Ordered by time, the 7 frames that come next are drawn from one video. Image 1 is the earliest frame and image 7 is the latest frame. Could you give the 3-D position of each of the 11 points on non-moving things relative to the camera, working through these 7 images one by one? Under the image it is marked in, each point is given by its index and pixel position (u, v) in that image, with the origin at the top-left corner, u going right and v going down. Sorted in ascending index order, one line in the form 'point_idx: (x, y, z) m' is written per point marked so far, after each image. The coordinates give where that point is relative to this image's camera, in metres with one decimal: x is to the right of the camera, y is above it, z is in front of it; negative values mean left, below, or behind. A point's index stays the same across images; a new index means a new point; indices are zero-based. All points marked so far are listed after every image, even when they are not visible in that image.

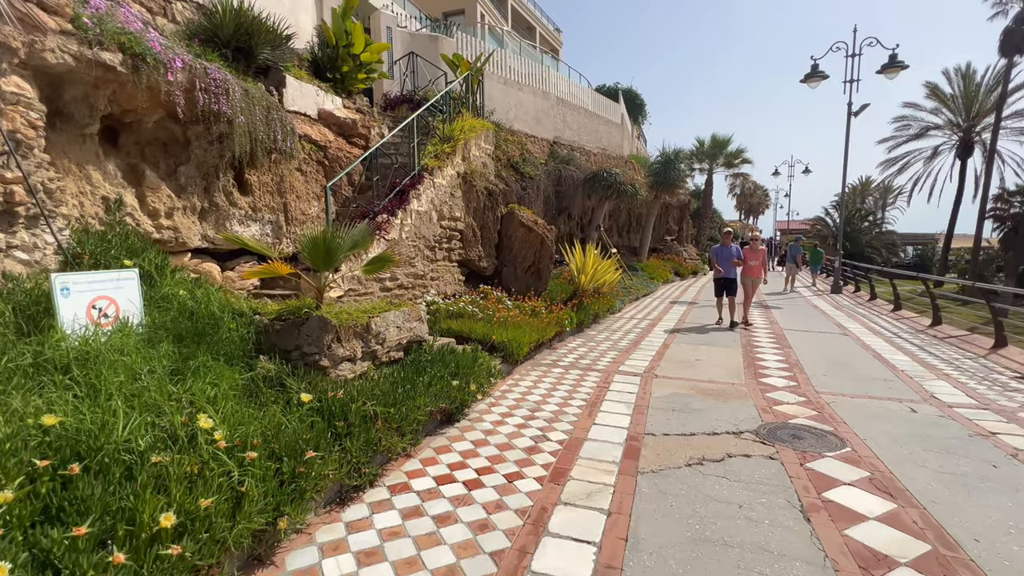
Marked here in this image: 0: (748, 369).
0: (+3.0, -1.0, +6.0) m
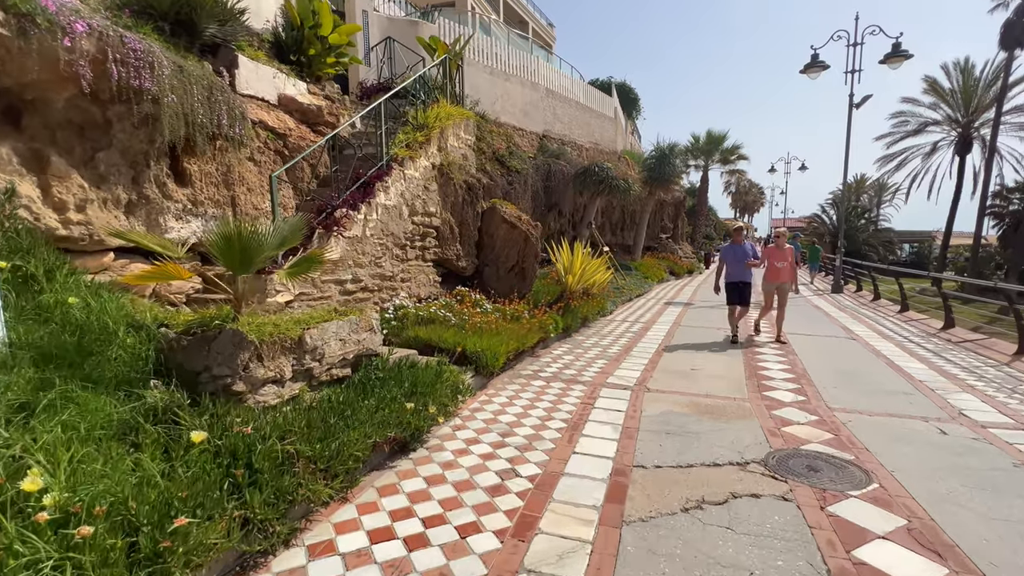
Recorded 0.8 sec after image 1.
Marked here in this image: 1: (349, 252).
0: (+2.7, -1.1, +5.4) m
1: (-1.9, +0.4, +5.6) m
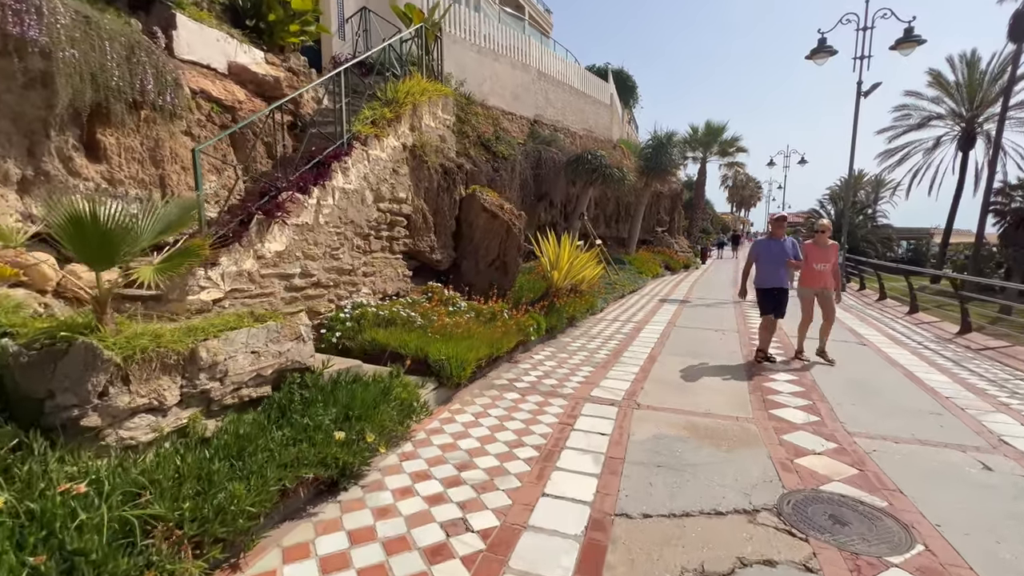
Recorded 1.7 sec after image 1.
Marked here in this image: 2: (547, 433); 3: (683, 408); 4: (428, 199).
0: (+2.4, -1.1, +4.7) m
1: (-2.2, +0.5, +4.9) m
2: (+0.3, -1.2, +3.8) m
3: (+1.6, -1.1, +4.5) m
4: (-1.2, +1.3, +7.0) m
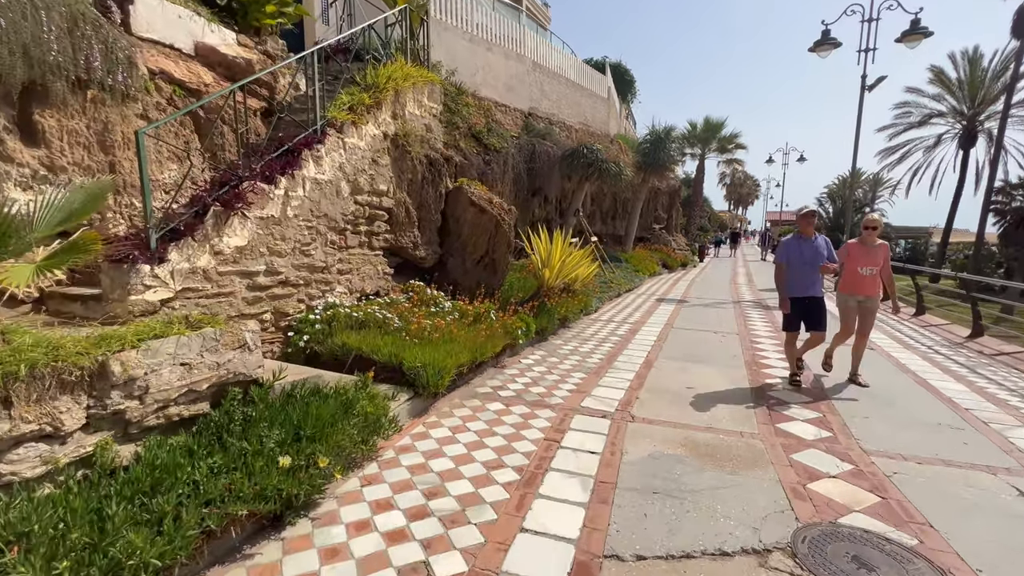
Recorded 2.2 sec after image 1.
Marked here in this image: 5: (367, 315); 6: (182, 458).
0: (+2.2, -1.1, +4.3) m
1: (-2.3, +0.5, +4.4) m
2: (+0.1, -1.2, +3.4) m
3: (+1.4, -1.1, +4.1) m
4: (-1.4, +1.3, +6.5) m
5: (-1.5, -0.3, +4.9) m
6: (-1.6, -0.8, +2.2) m
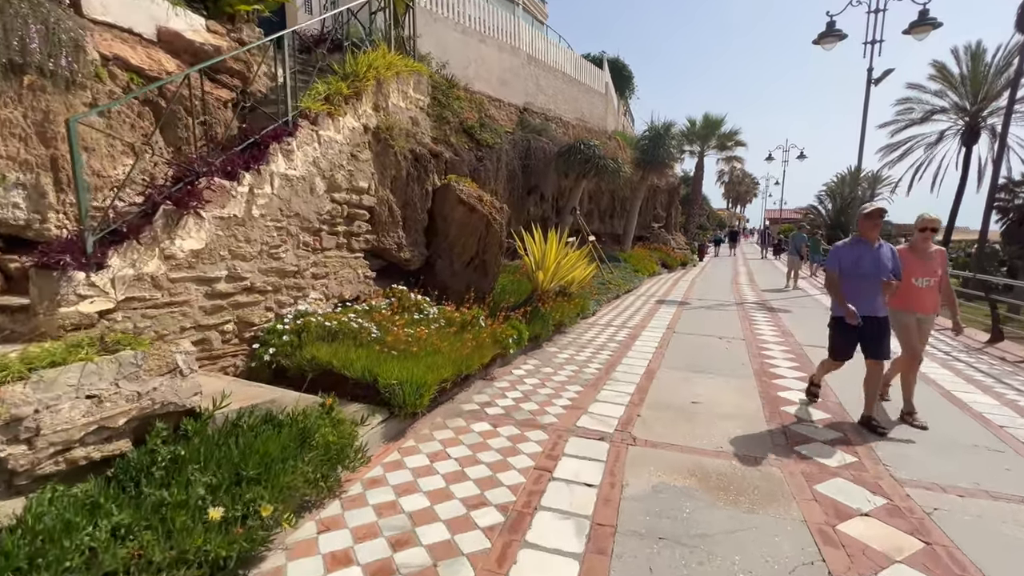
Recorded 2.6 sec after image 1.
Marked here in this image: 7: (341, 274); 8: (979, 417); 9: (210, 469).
0: (+2.1, -1.1, +3.9) m
1: (-2.4, +0.4, +4.0) m
2: (0.0, -1.2, +3.0) m
3: (+1.3, -1.2, +3.6) m
4: (-1.5, +1.3, +6.1) m
5: (-1.6, -0.3, +4.4) m
6: (-1.6, -0.9, +1.8) m
7: (-1.9, +0.2, +5.3) m
8: (+4.1, -1.1, +4.2) m
9: (-1.4, -0.8, +2.2) m
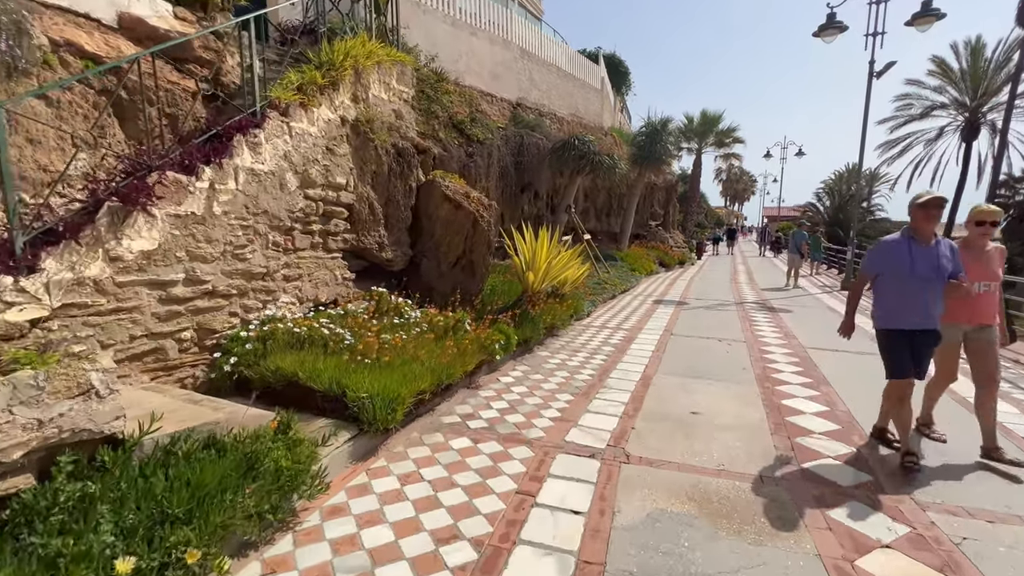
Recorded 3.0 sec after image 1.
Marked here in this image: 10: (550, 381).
0: (+2.0, -1.1, +3.6) m
1: (-2.6, +0.4, +3.7) m
2: (-0.1, -1.3, +2.7) m
3: (+1.2, -1.2, +3.3) m
4: (-1.6, +1.2, +5.8) m
5: (-1.7, -0.4, +4.1) m
6: (-1.8, -0.9, +1.5) m
7: (-2.0, +0.1, +5.0) m
8: (+4.0, -1.1, +3.9) m
9: (-1.5, -0.9, +1.9) m
10: (+0.4, -1.0, +4.9) m
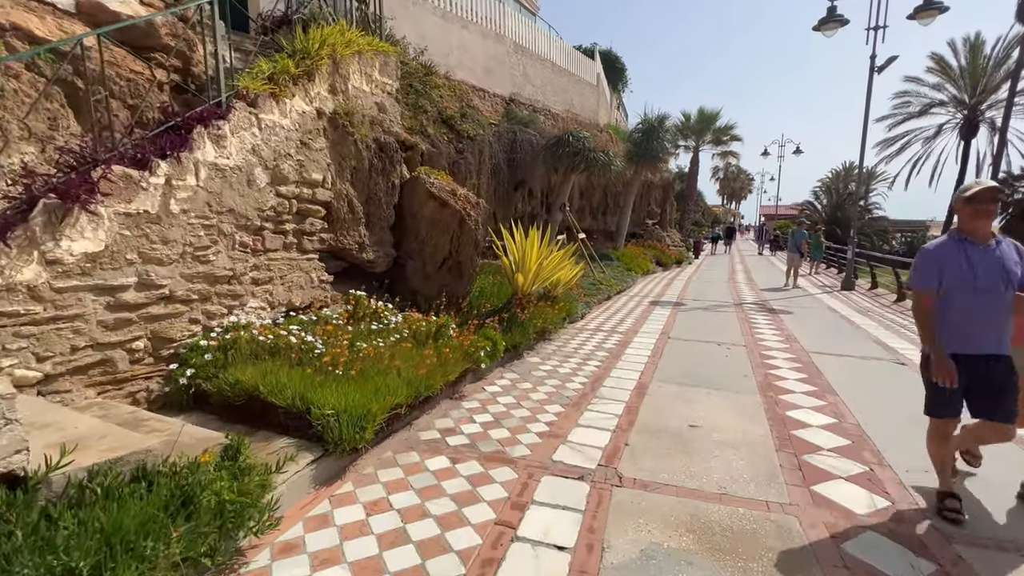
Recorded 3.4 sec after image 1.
0: (+1.9, -1.2, +3.3) m
1: (-2.7, +0.3, +3.3) m
2: (-0.2, -1.3, +2.4) m
3: (+1.1, -1.2, +3.0) m
4: (-1.8, +1.2, +5.5) m
5: (-1.8, -0.4, +3.8) m
6: (-1.9, -0.9, +1.2) m
7: (-2.2, +0.1, +4.7) m
8: (+3.8, -1.2, +3.6) m
9: (-1.6, -0.9, +1.6) m
10: (+0.3, -1.0, +4.6) m
